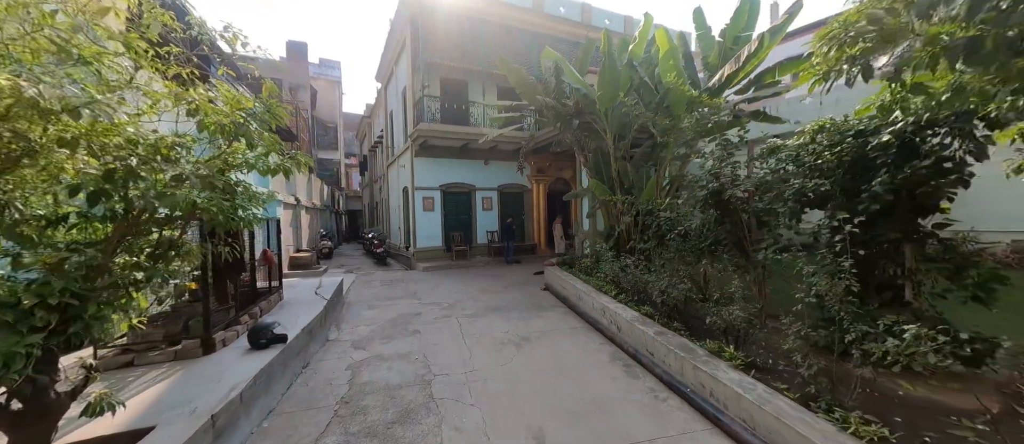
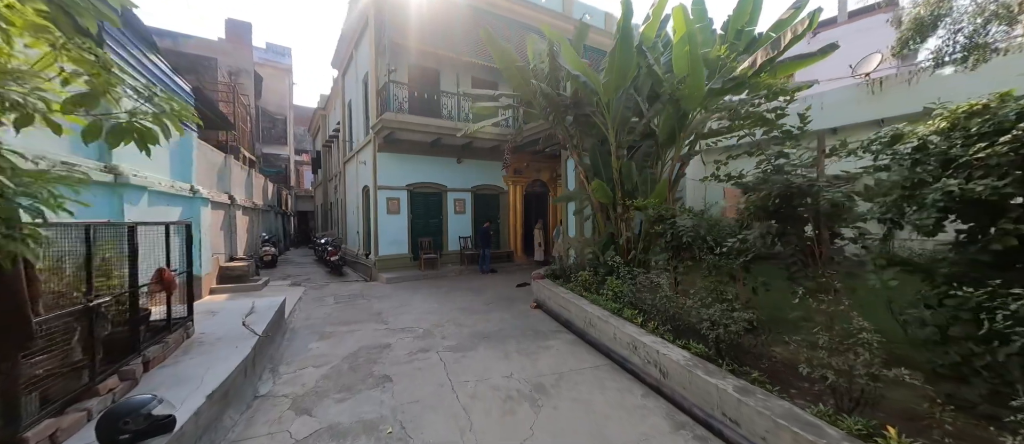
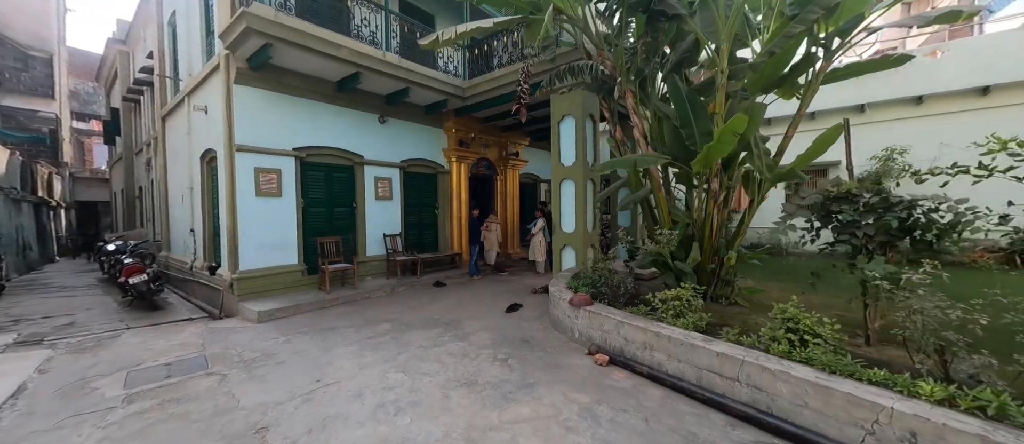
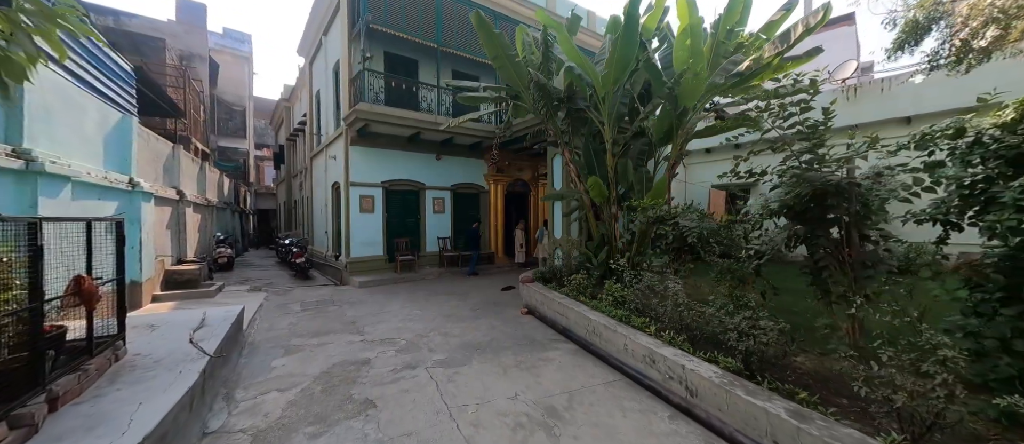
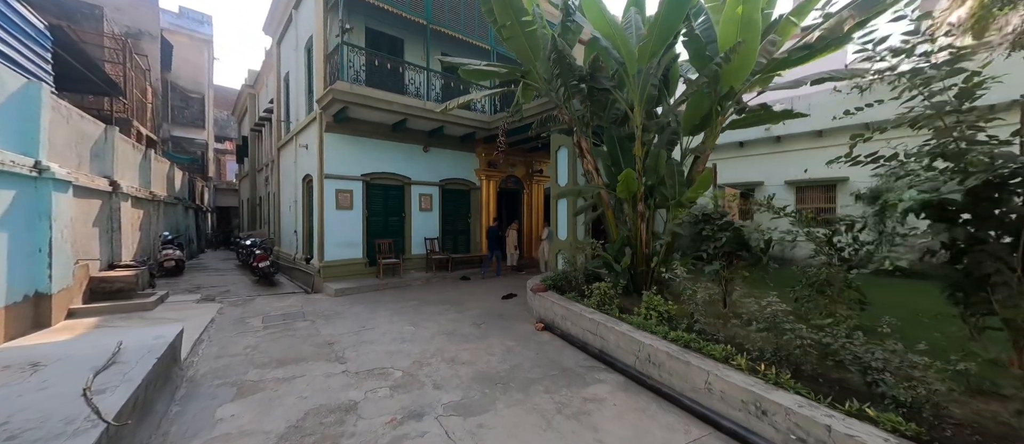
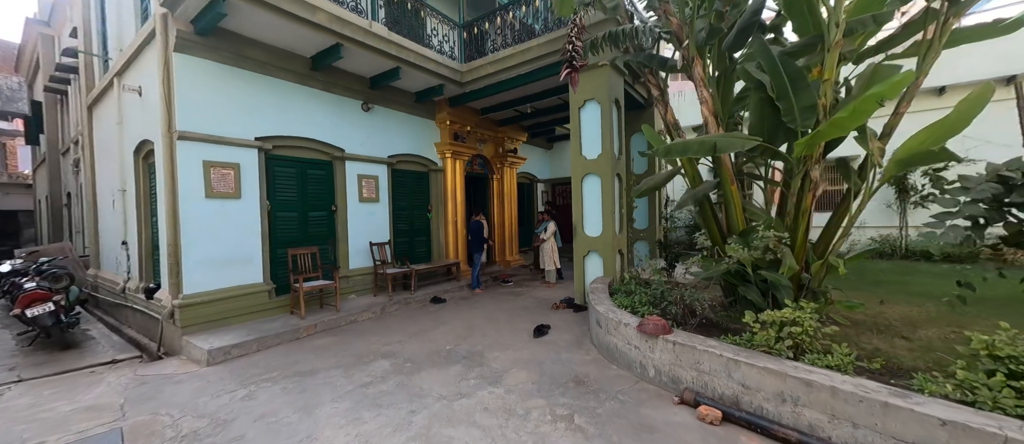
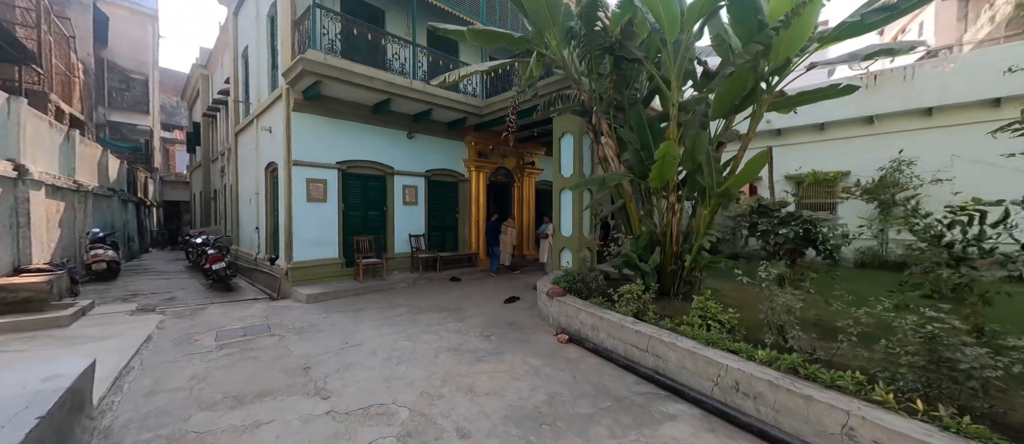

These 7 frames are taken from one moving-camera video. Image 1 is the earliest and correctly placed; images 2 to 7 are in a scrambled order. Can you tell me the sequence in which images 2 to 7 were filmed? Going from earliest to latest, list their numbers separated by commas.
2, 4, 5, 7, 3, 6
